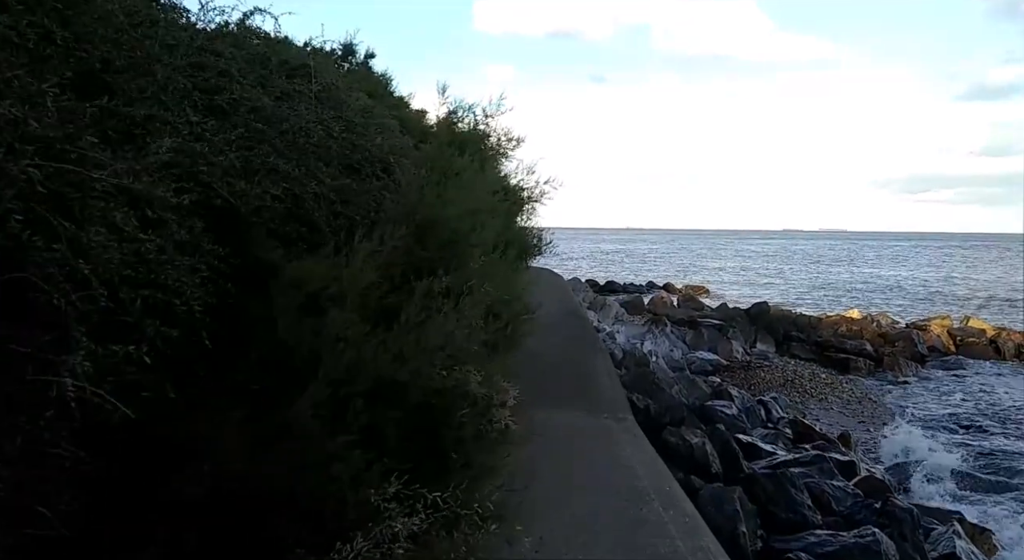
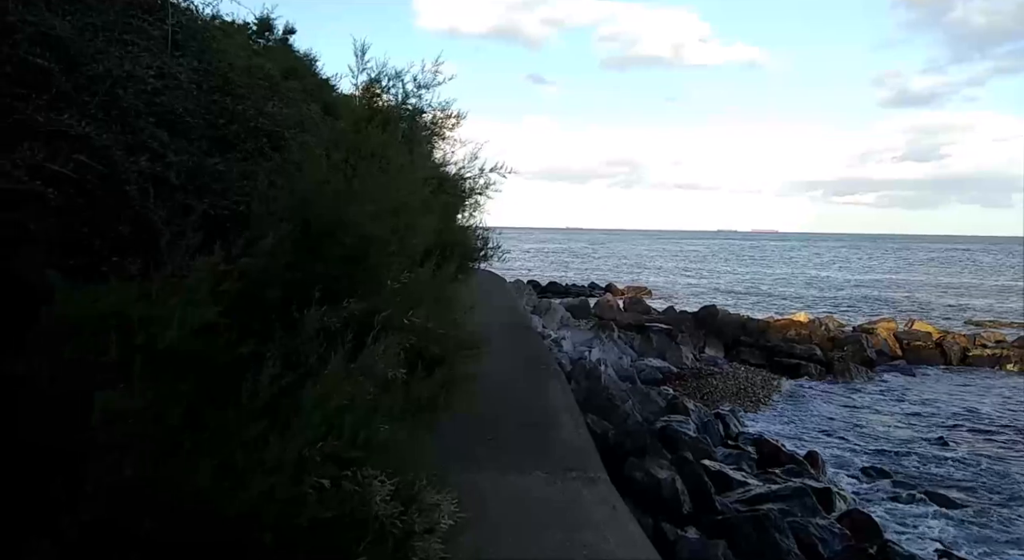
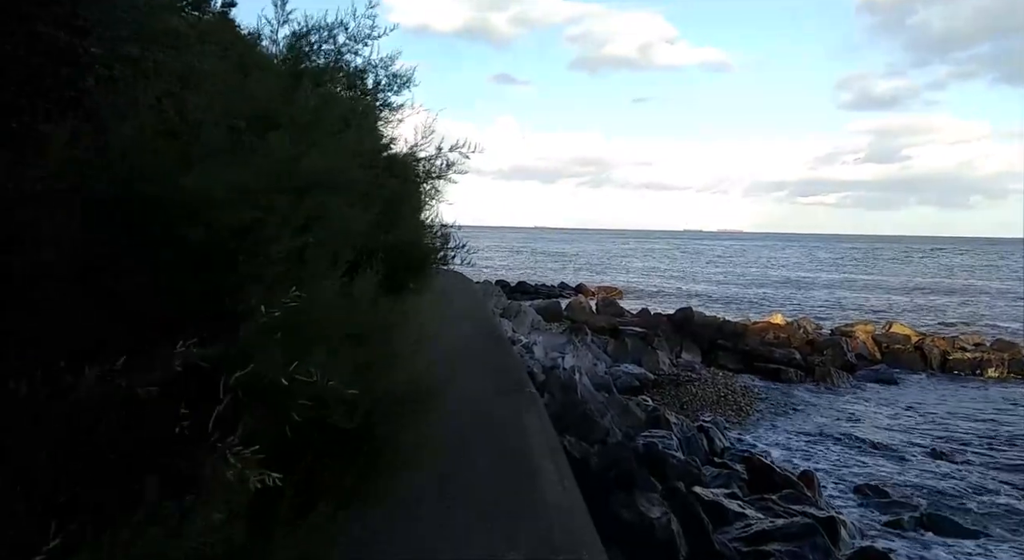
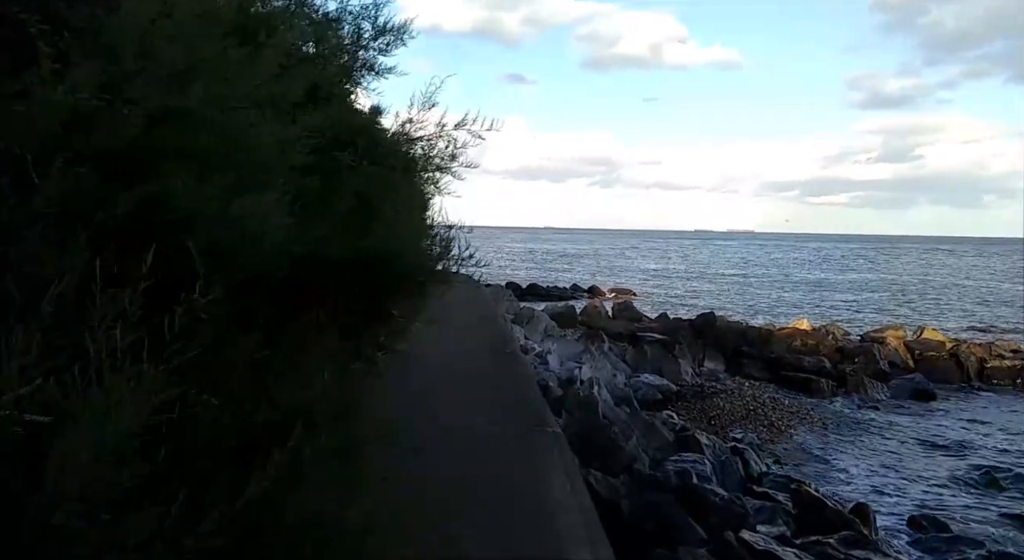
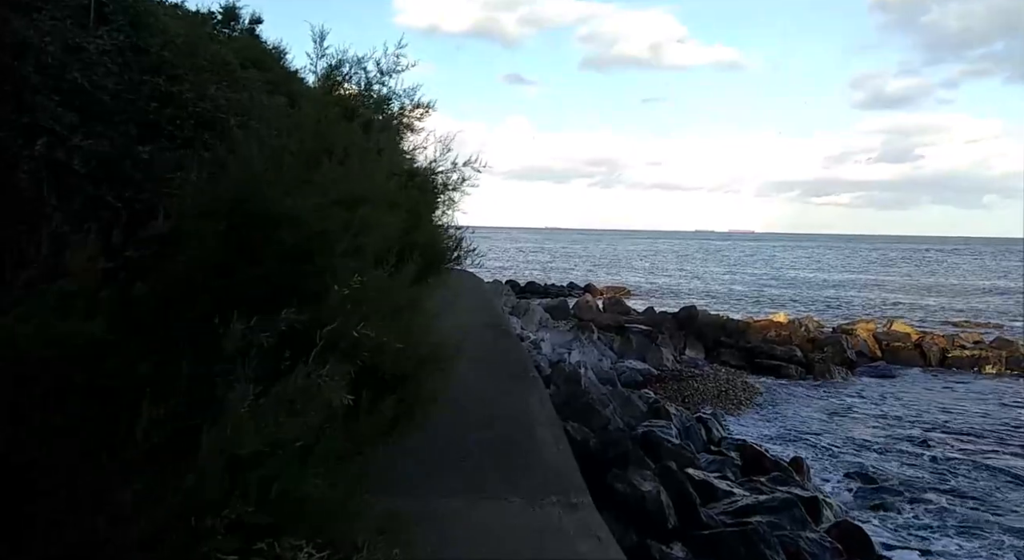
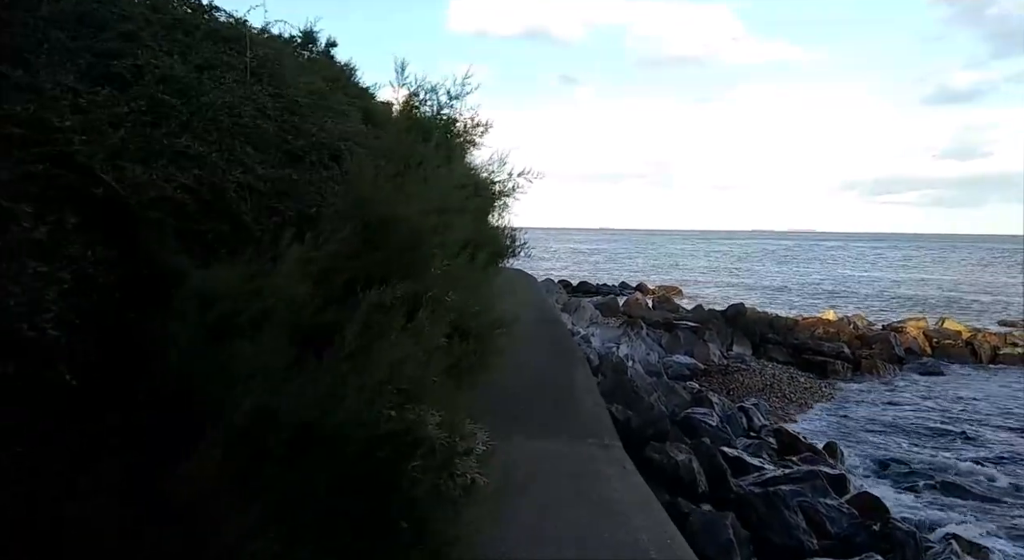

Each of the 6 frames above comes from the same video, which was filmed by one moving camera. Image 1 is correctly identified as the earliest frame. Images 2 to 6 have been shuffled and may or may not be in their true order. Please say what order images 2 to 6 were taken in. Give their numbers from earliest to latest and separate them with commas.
6, 2, 5, 3, 4
